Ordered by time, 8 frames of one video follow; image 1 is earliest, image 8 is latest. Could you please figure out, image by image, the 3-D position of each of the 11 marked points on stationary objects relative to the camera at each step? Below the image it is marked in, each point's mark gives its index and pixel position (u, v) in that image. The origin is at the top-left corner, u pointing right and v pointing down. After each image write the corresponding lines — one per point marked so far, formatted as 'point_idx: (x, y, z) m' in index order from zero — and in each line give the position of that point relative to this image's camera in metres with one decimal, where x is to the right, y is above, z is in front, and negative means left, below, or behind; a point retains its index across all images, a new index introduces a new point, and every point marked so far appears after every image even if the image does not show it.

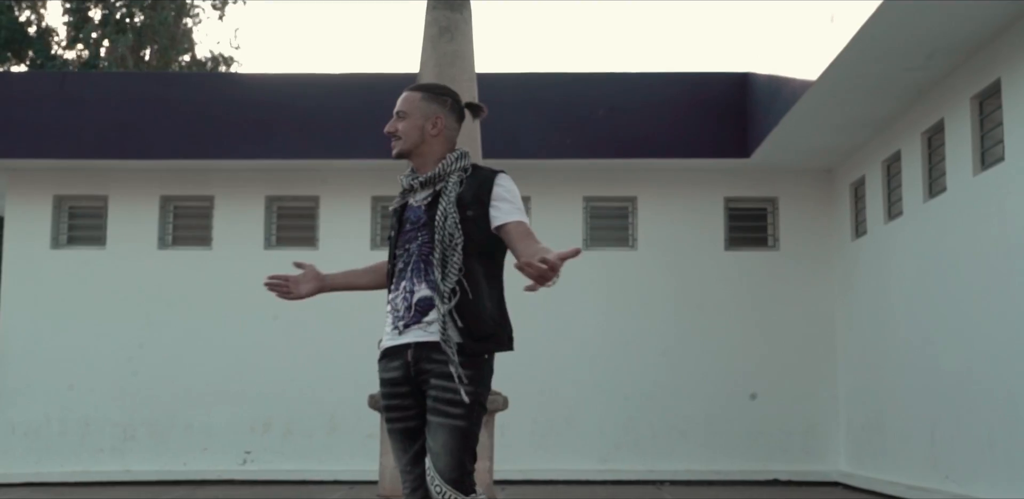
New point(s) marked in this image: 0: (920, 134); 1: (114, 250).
0: (+3.5, +1.0, +10.4) m
1: (-4.2, 0.0, +13.1) m
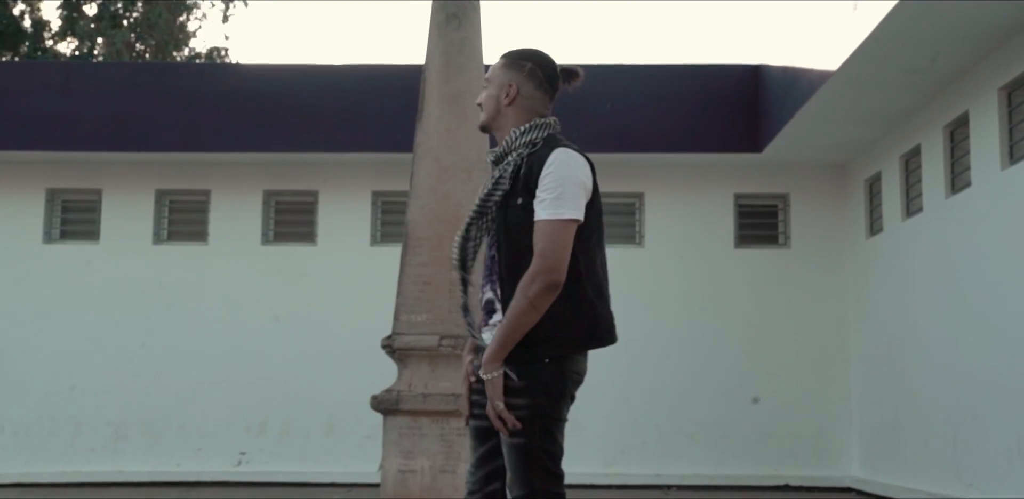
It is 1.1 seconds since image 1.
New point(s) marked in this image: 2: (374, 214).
0: (+3.6, +1.0, +10.1) m
1: (-4.2, +0.1, +12.7) m
2: (-1.4, +0.4, +12.8) m
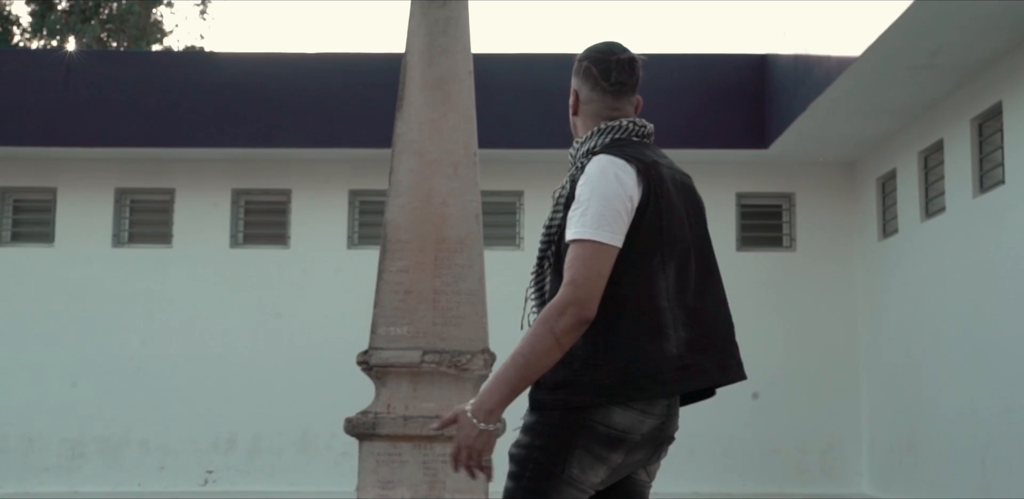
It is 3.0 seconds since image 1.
0: (+3.5, +1.0, +9.3) m
1: (-4.3, 0.0, +11.8) m
2: (-1.6, +0.3, +11.9) m
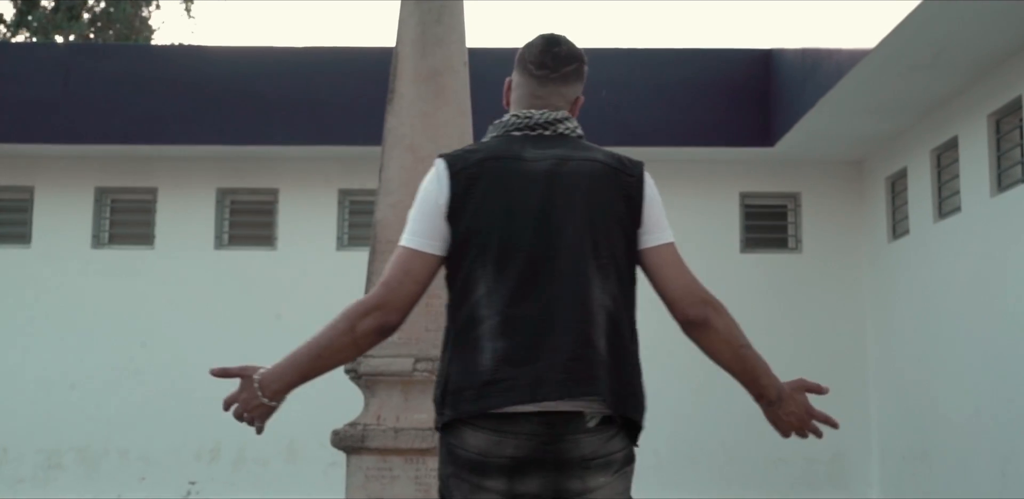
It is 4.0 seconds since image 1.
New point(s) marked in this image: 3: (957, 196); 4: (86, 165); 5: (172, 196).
0: (+3.4, +1.0, +8.9) m
1: (-4.4, 0.0, +11.4) m
2: (-1.6, +0.3, +11.5) m
3: (+3.5, +0.4, +9.5) m
4: (-4.0, +0.8, +11.5) m
5: (-3.2, +0.5, +11.5) m
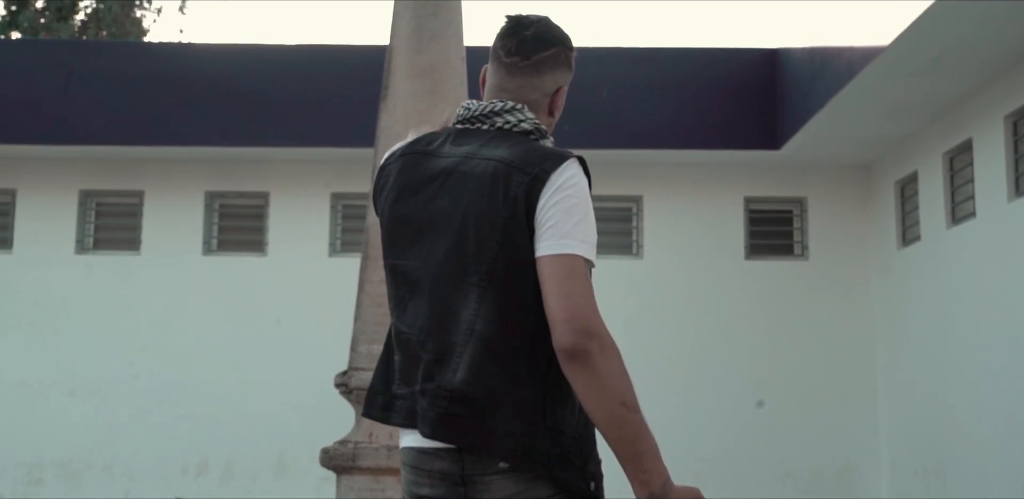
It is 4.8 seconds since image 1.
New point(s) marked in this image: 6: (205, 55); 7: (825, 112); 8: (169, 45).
0: (+3.4, +0.9, +8.6) m
1: (-4.4, 0.0, +11.0) m
2: (-1.6, +0.3, +11.1) m
3: (+3.4, +0.4, +9.2) m
4: (-4.0, +0.7, +11.2) m
5: (-3.2, +0.4, +11.1) m
6: (-2.6, +1.6, +10.3) m
7: (+2.4, +1.0, +9.3) m
8: (-2.9, +1.7, +10.3) m
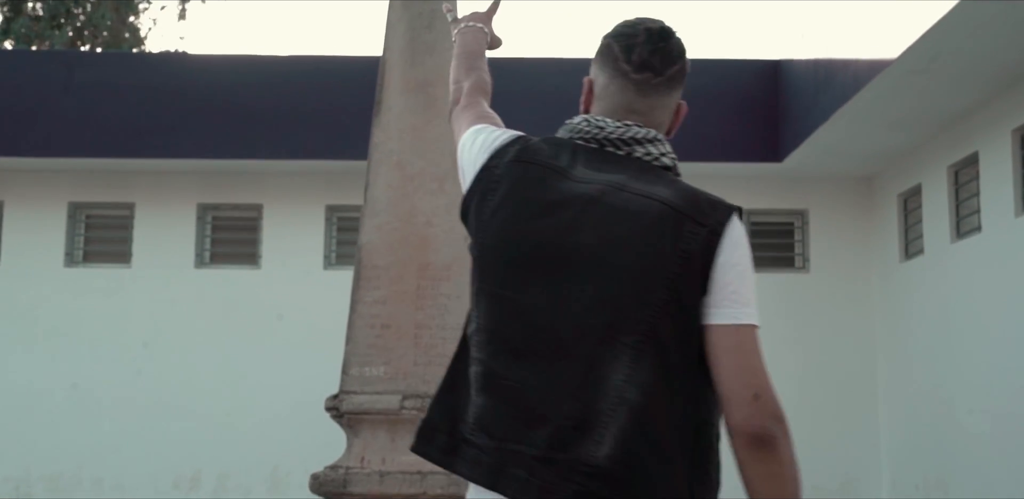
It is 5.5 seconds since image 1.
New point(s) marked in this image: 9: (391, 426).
0: (+3.4, +0.8, +8.5) m
1: (-4.4, -0.1, +10.9) m
2: (-1.6, +0.2, +11.0) m
3: (+3.4, +0.2, +9.1) m
4: (-4.0, +0.6, +11.0) m
5: (-3.2, +0.3, +11.0) m
6: (-2.6, +1.5, +10.1) m
7: (+2.3, +0.9, +9.1) m
8: (-2.9, +1.6, +10.1) m
9: (-0.6, -0.8, +5.6) m
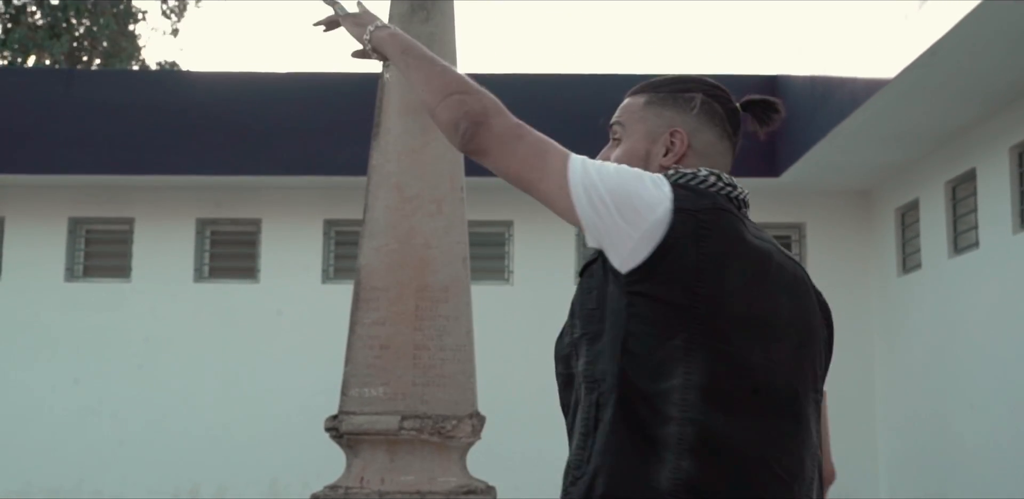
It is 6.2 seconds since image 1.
0: (+3.4, +0.7, +8.5) m
1: (-4.4, -0.3, +10.9) m
2: (-1.7, 0.0, +11.0) m
3: (+3.4, +0.1, +9.1) m
4: (-4.1, +0.5, +11.0) m
5: (-3.2, +0.2, +11.0) m
6: (-2.6, +1.4, +10.1) m
7: (+2.3, +0.8, +9.2) m
8: (-2.9, +1.5, +10.1) m
9: (-0.6, -0.9, +5.6) m
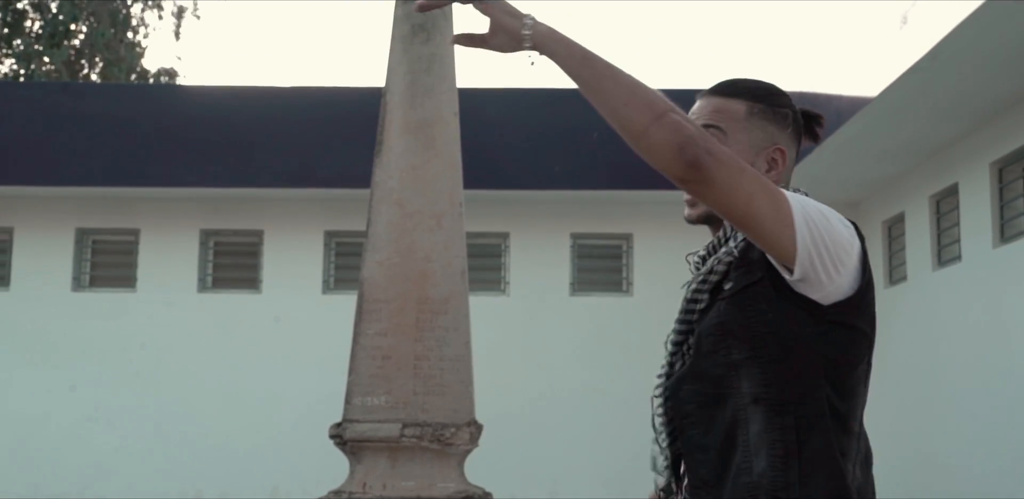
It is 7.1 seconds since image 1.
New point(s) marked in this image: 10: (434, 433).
0: (+3.4, +0.6, +8.8) m
1: (-4.5, -0.4, +11.1) m
2: (-1.7, -0.1, +11.2) m
3: (+3.4, 0.0, +9.4) m
4: (-4.1, +0.4, +11.3) m
5: (-3.3, +0.1, +11.2) m
6: (-2.6, +1.3, +10.4) m
7: (+2.3, +0.7, +9.4) m
8: (-2.9, +1.4, +10.4) m
9: (-0.6, -1.0, +5.9) m
10: (-0.4, -1.0, +6.6) m
